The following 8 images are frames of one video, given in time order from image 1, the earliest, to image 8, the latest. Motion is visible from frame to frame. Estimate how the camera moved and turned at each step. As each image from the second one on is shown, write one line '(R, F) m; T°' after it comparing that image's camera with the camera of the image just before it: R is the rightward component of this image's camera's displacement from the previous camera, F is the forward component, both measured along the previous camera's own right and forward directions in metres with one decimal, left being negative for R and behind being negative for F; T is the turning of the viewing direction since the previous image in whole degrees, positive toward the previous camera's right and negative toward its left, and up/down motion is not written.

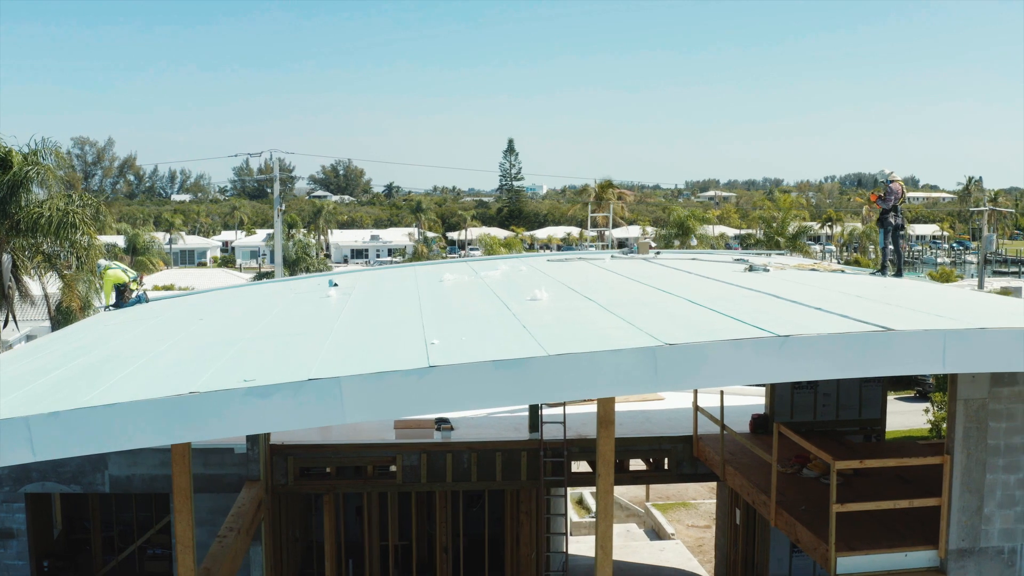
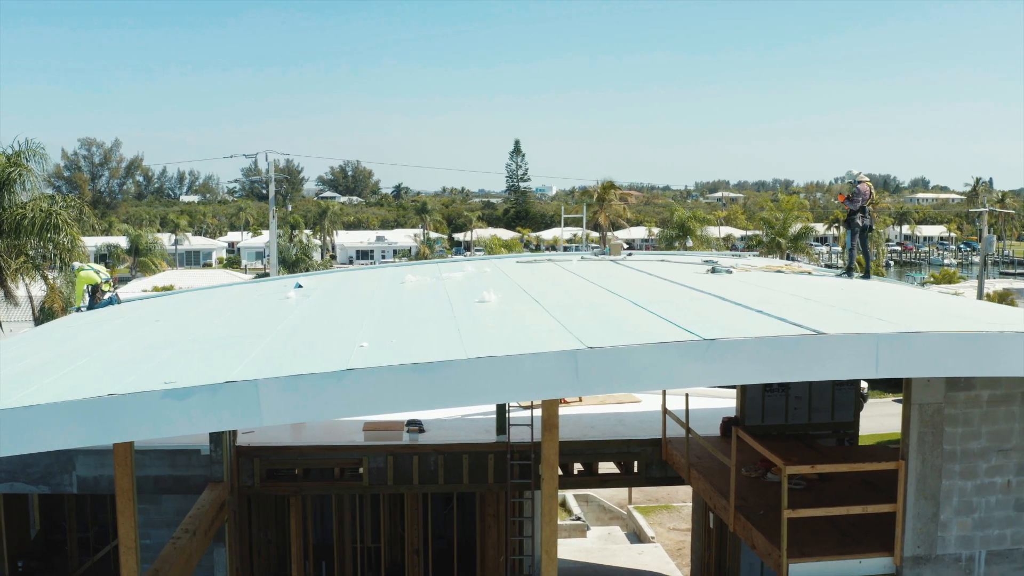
(+0.7, +0.1) m; -1°
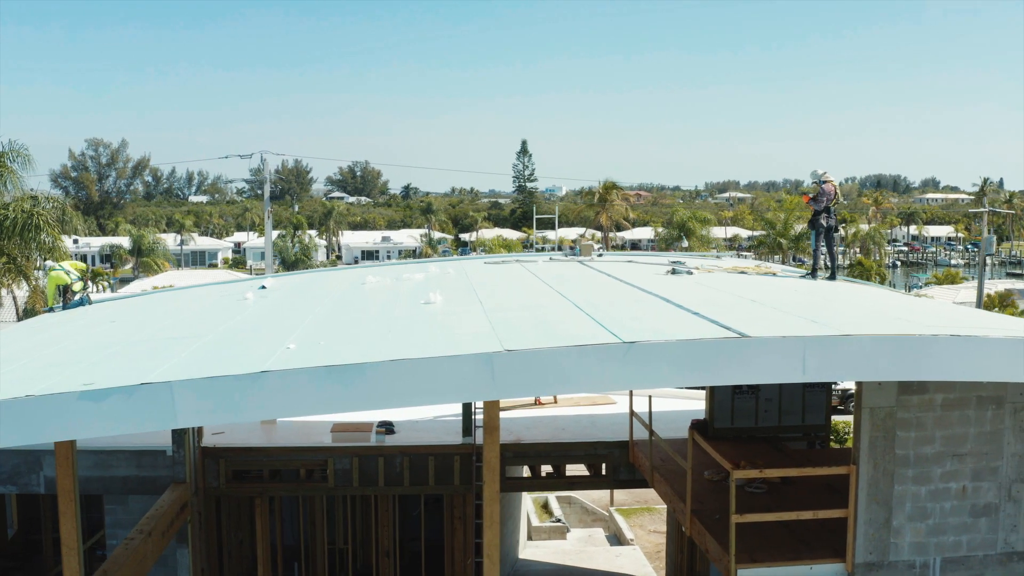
(+0.7, +0.1) m; -1°
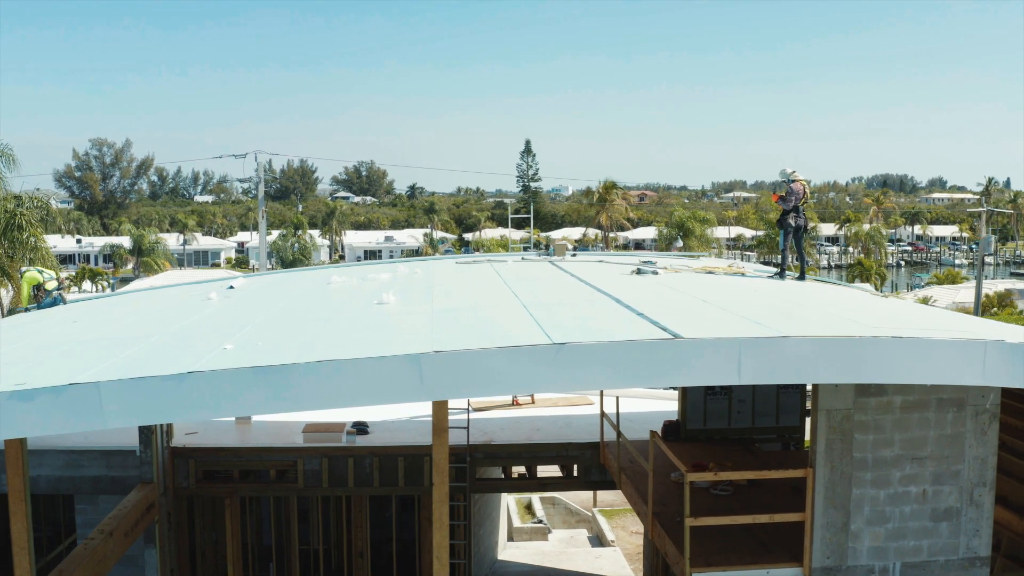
(+0.6, +0.1) m; -1°
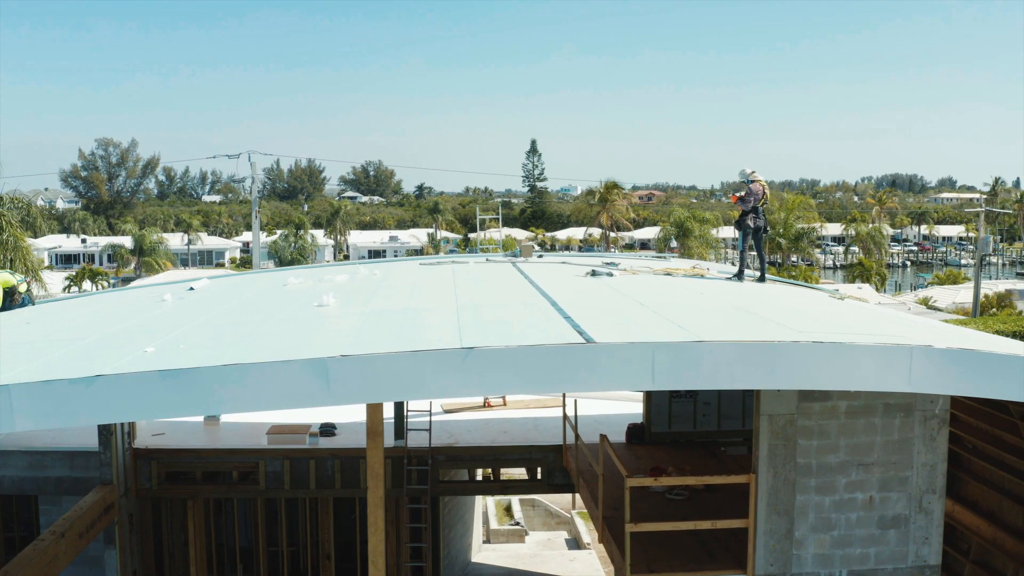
(+0.8, +0.1) m; -1°
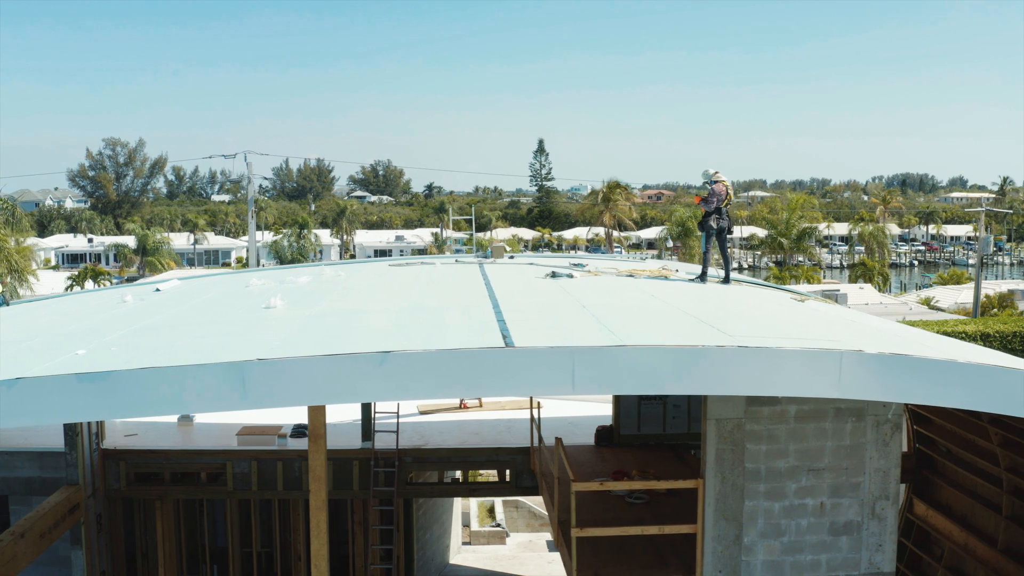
(+0.7, +0.1) m; -1°
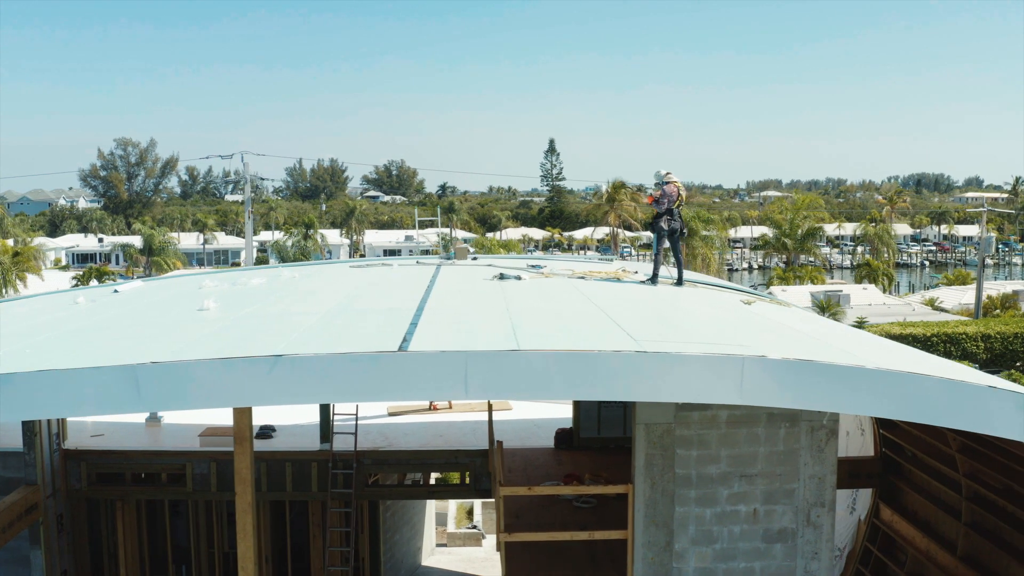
(+0.9, +0.1) m; -1°
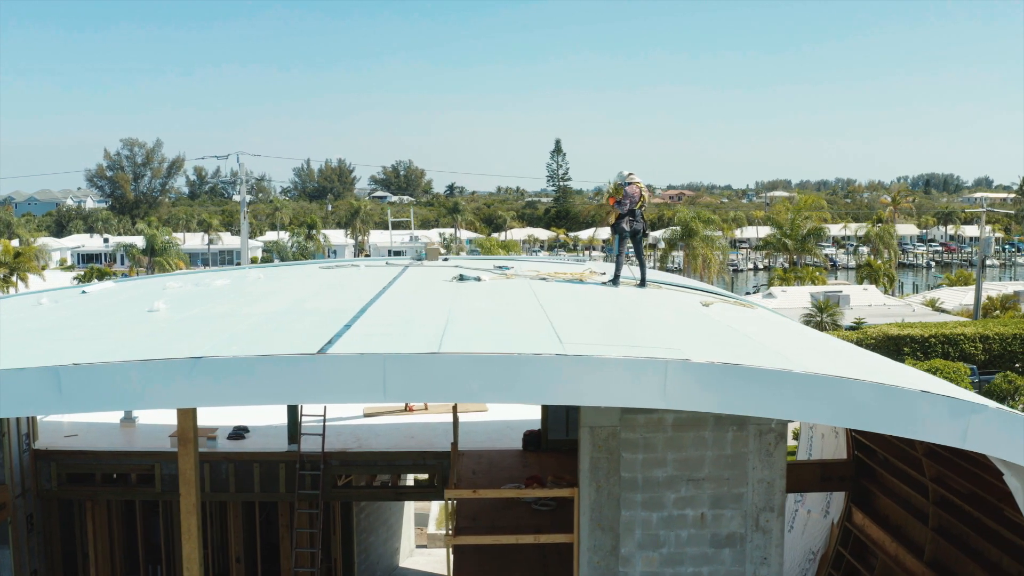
(+0.7, +0.1) m; -1°
